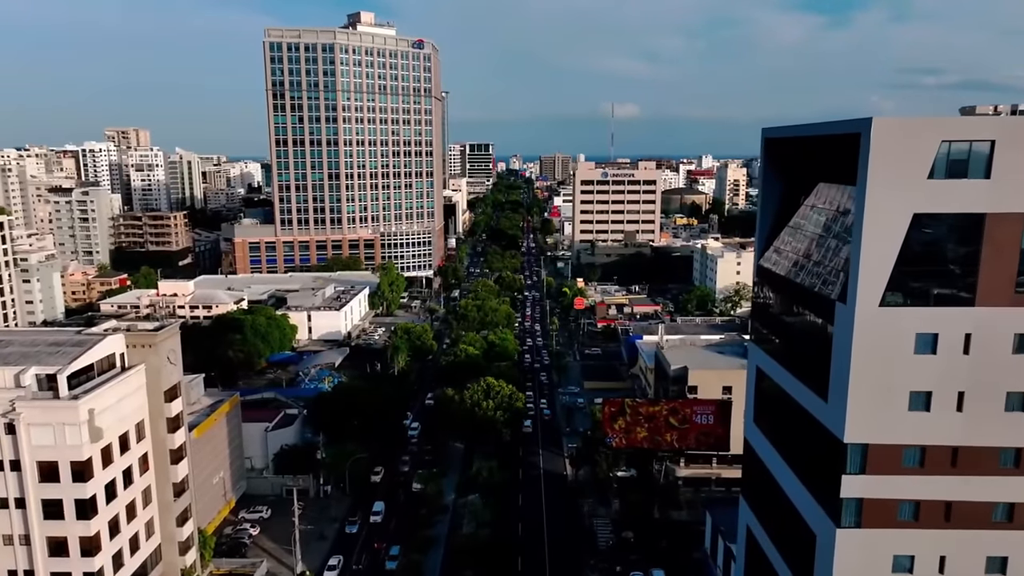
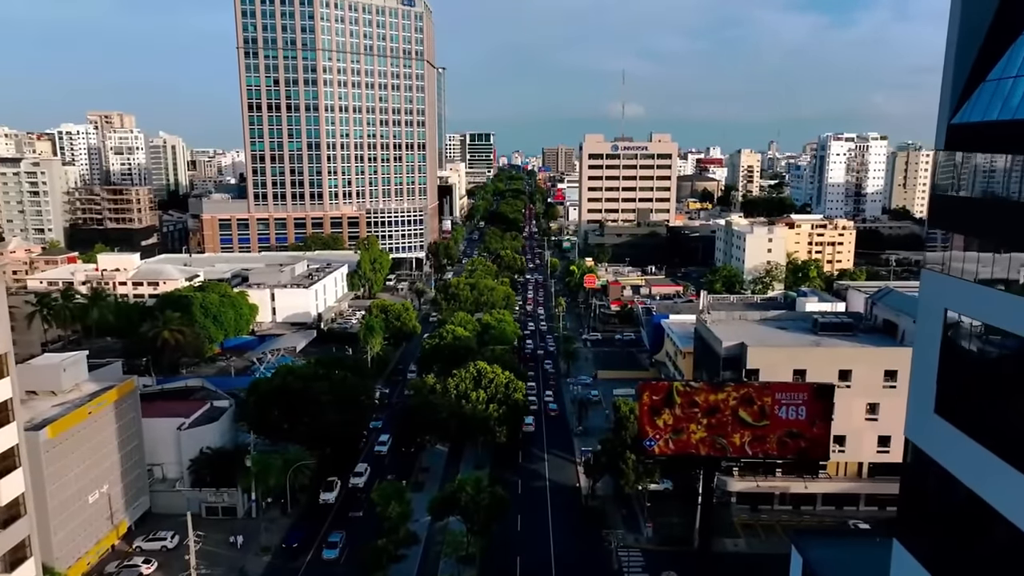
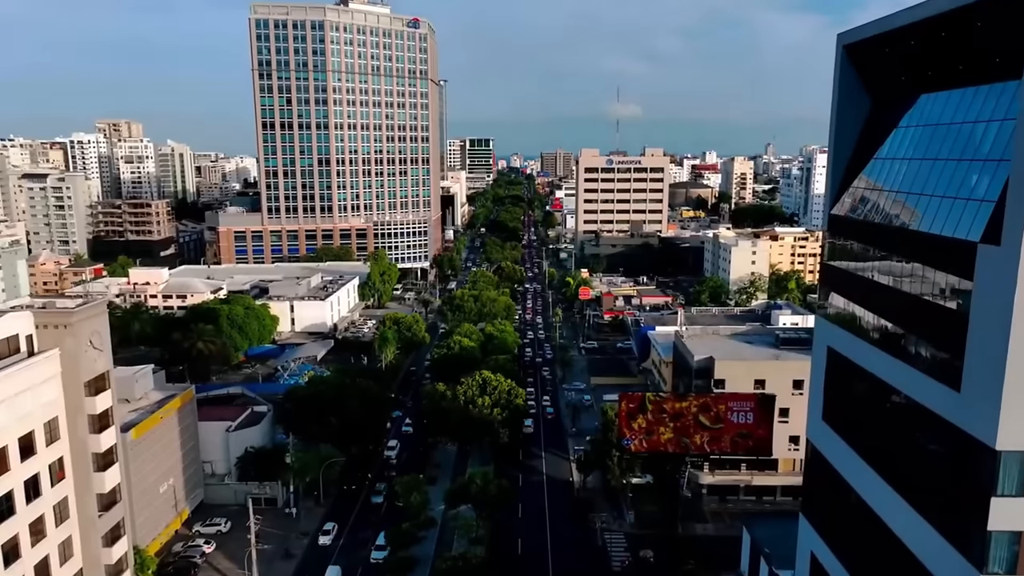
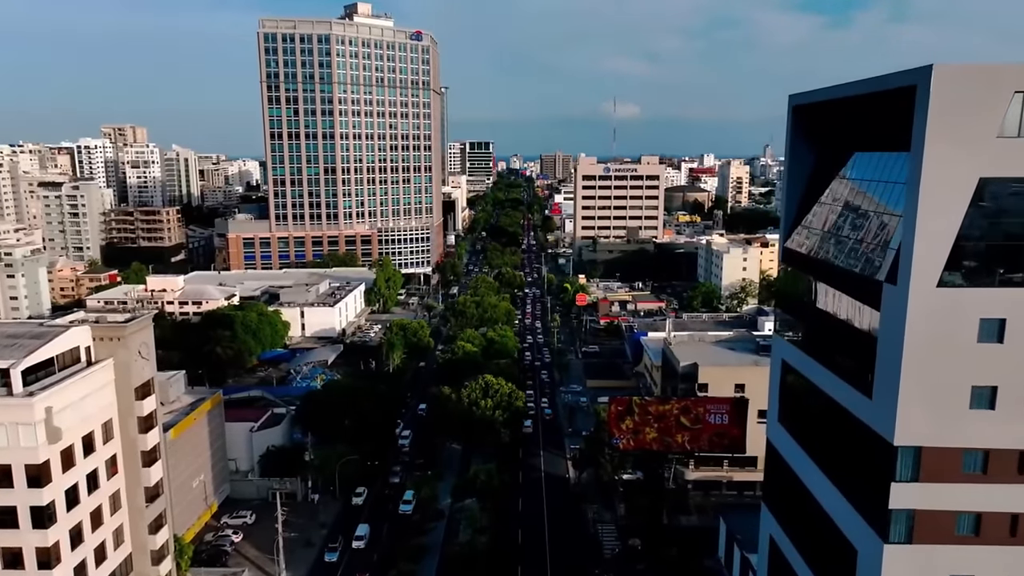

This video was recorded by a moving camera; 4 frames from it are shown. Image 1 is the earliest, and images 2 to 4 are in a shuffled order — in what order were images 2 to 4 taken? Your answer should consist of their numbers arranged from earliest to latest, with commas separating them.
4, 3, 2
